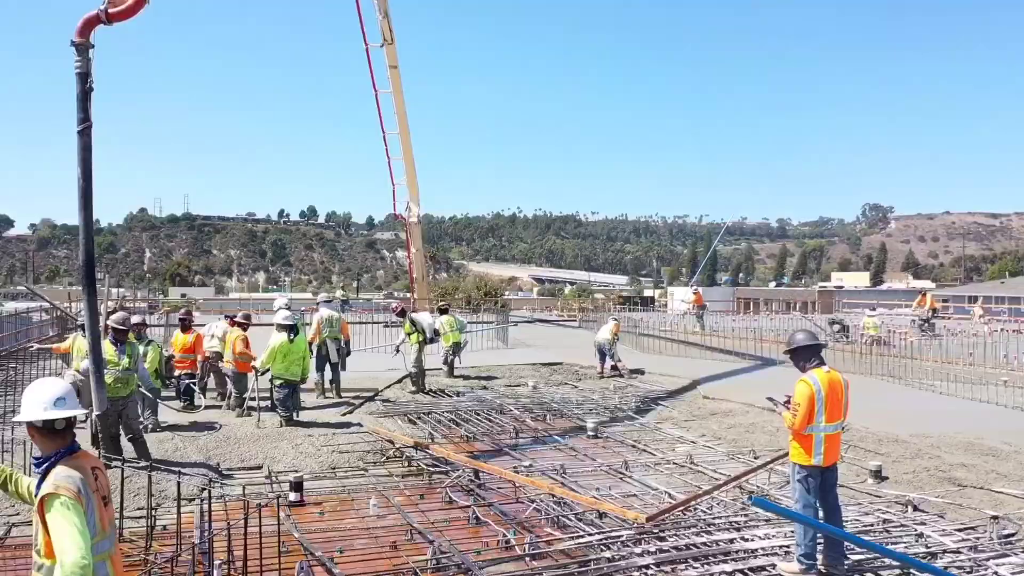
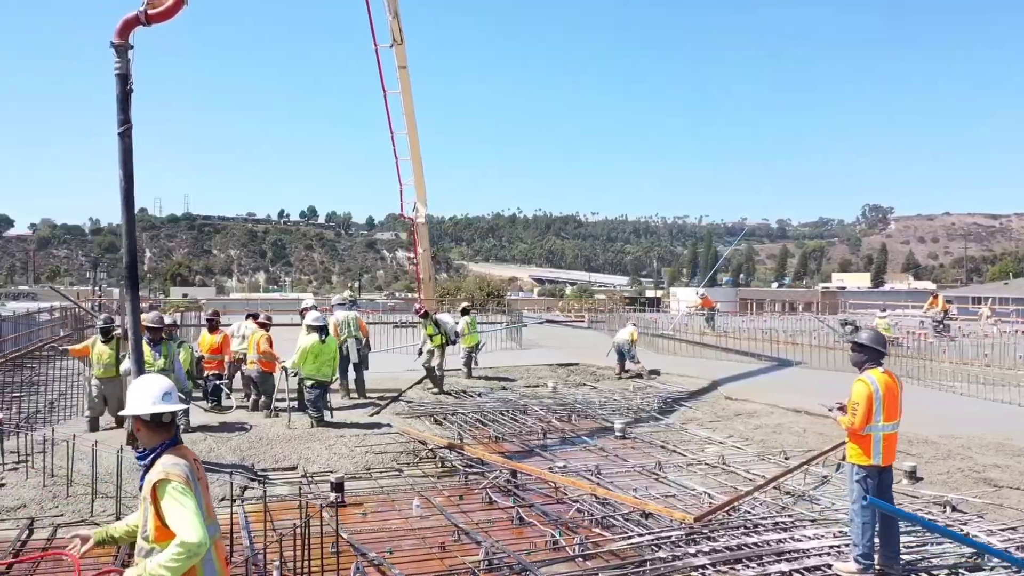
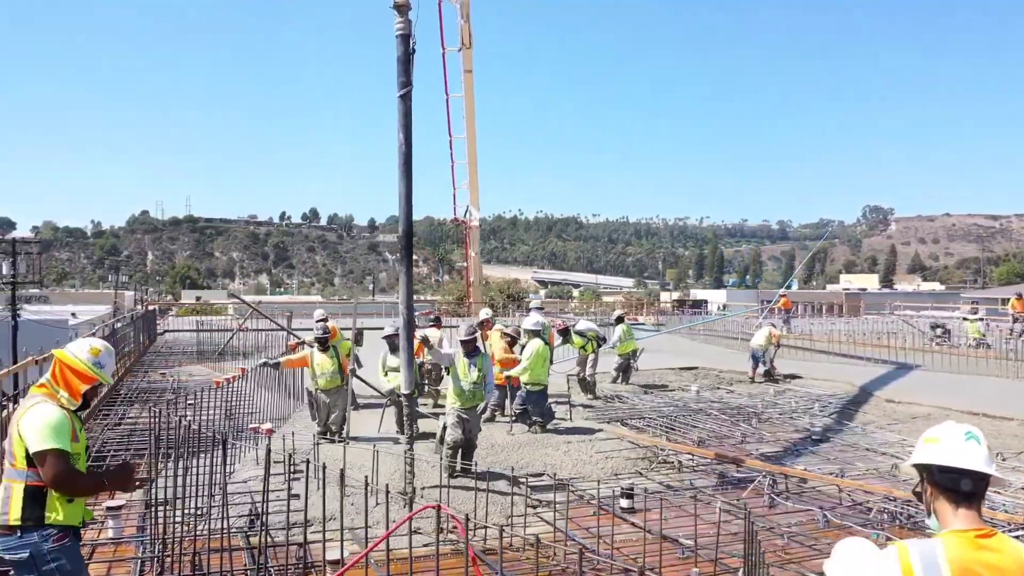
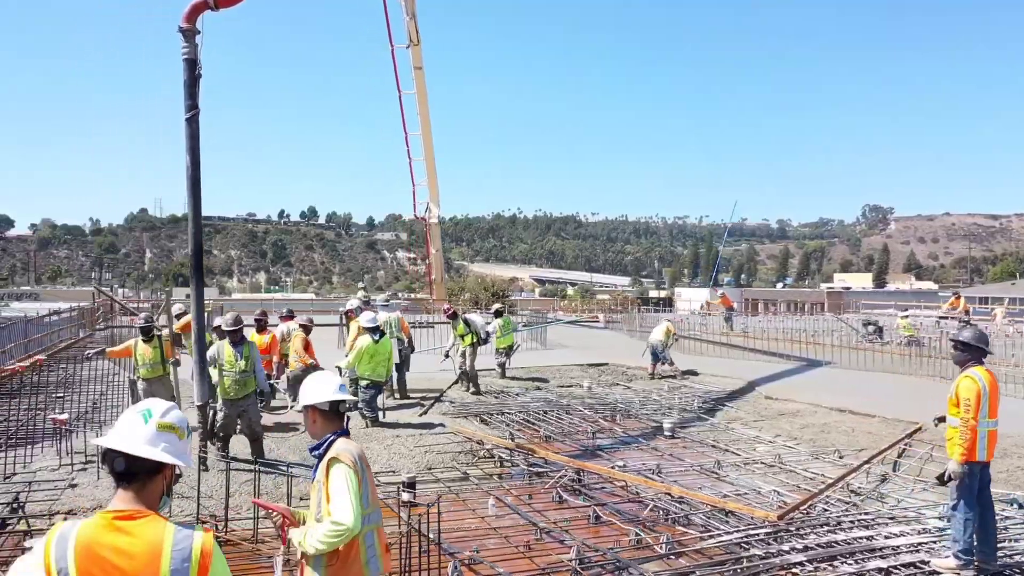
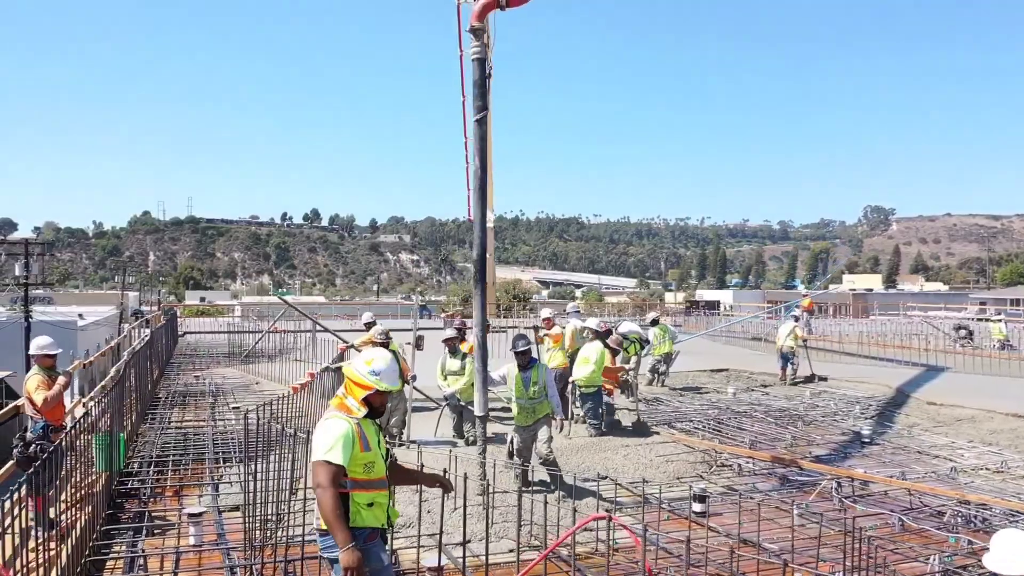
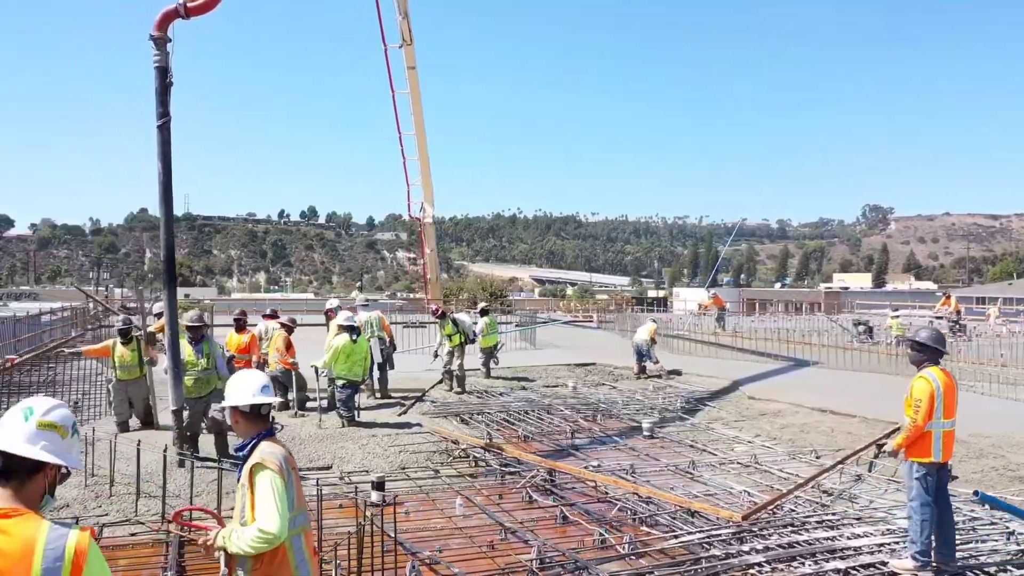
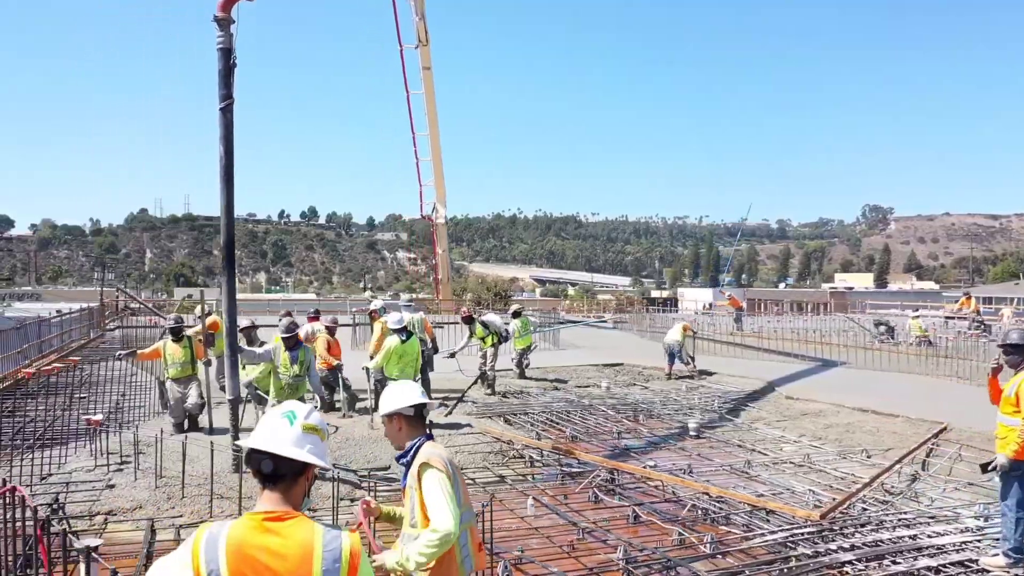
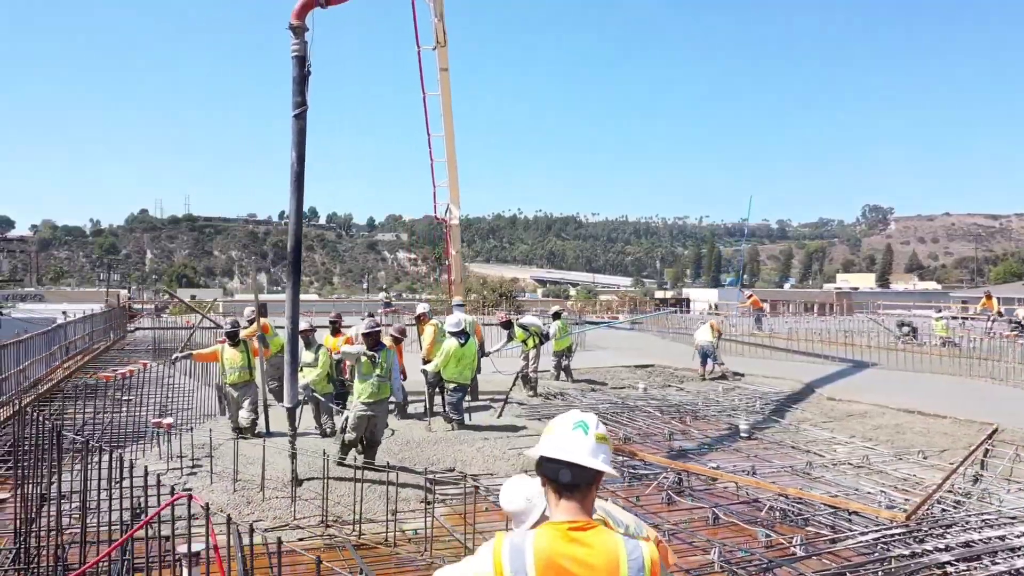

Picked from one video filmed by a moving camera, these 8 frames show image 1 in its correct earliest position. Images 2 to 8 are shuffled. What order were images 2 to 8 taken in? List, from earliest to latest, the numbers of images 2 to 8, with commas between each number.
2, 6, 4, 7, 8, 3, 5
